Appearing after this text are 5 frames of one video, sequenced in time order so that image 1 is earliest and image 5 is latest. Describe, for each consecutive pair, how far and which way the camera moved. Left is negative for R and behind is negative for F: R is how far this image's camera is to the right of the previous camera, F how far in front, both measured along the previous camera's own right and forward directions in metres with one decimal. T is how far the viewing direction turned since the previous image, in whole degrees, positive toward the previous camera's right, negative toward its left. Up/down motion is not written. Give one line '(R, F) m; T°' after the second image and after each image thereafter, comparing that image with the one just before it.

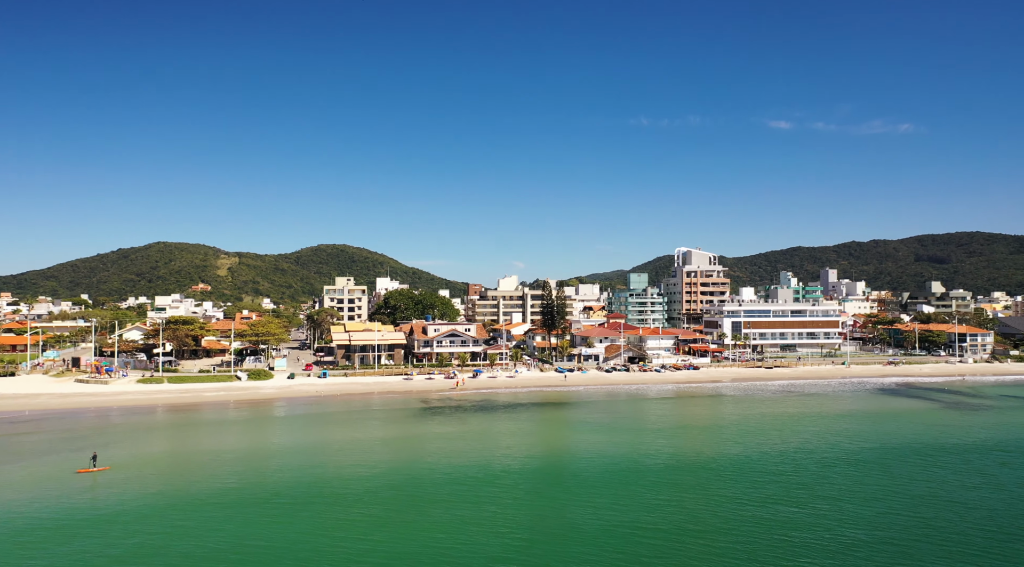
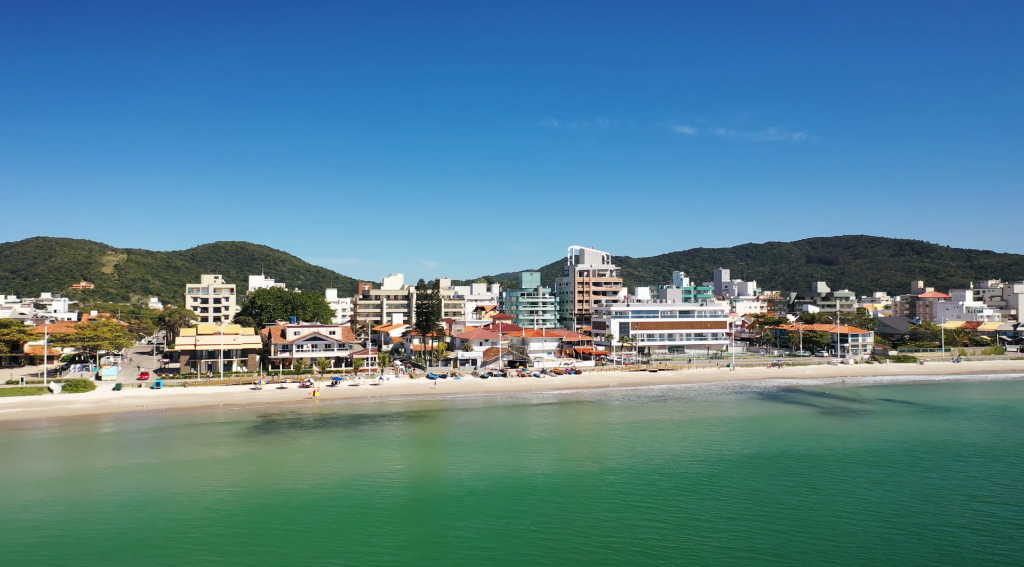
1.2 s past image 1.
(+4.5, +6.2) m; +7°
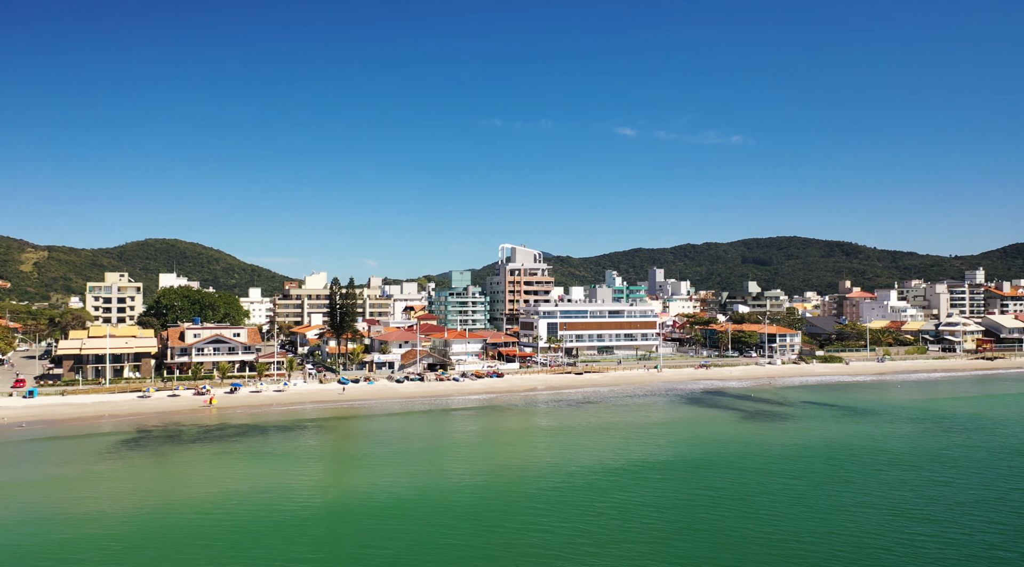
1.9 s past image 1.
(+2.5, +3.7) m; +4°
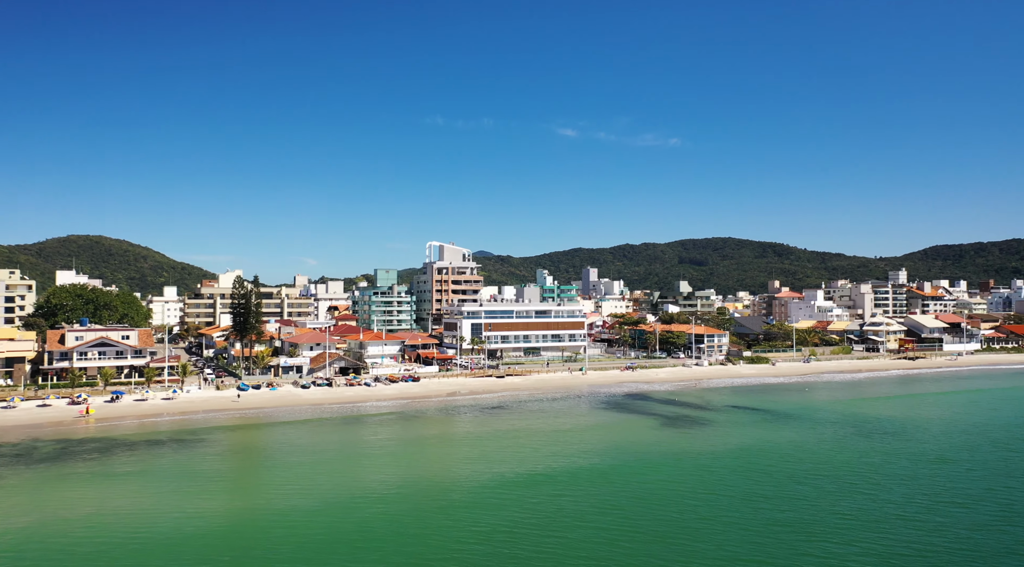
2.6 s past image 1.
(+2.5, +3.8) m; +4°
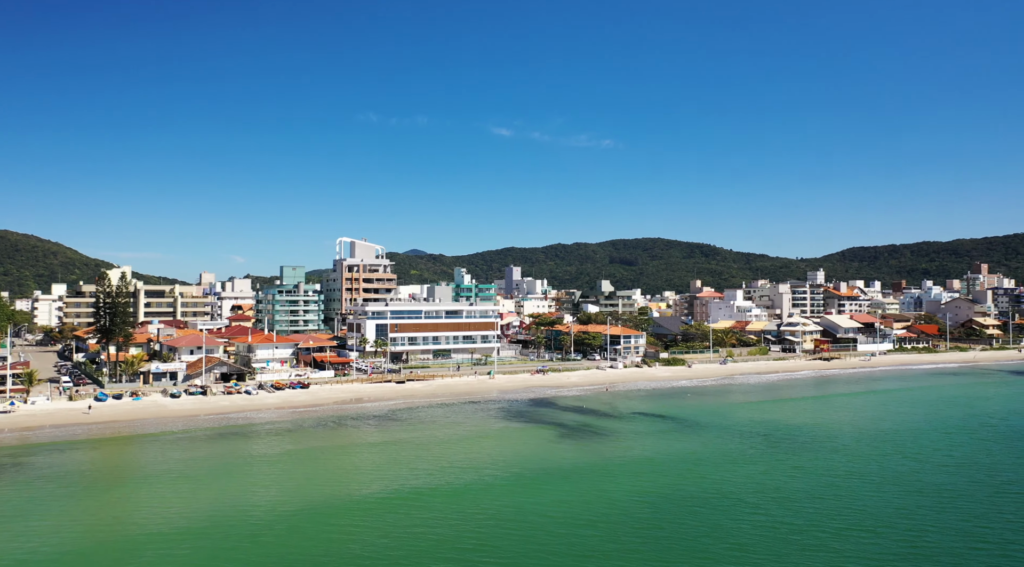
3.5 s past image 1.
(+3.2, +4.8) m; +5°
